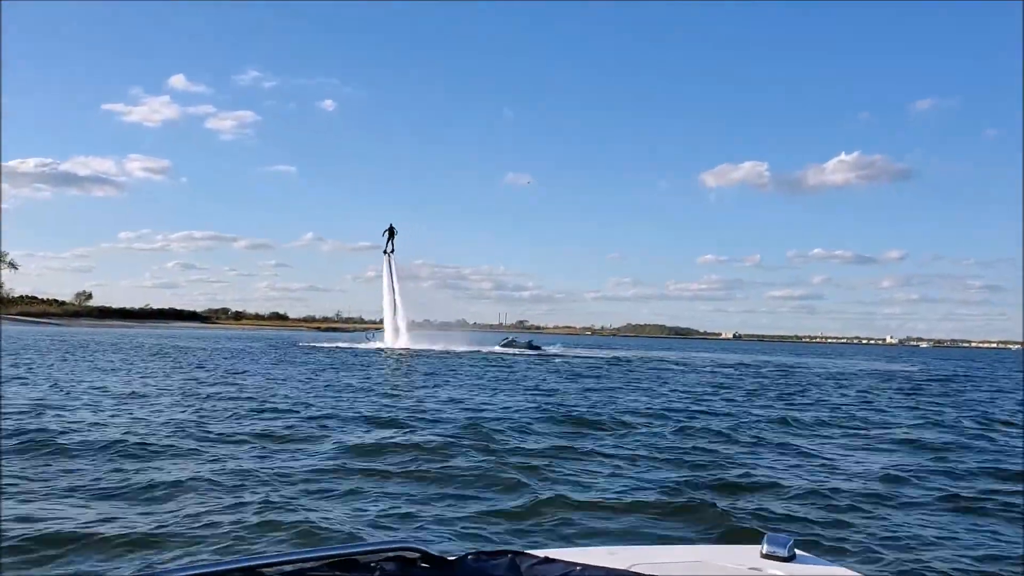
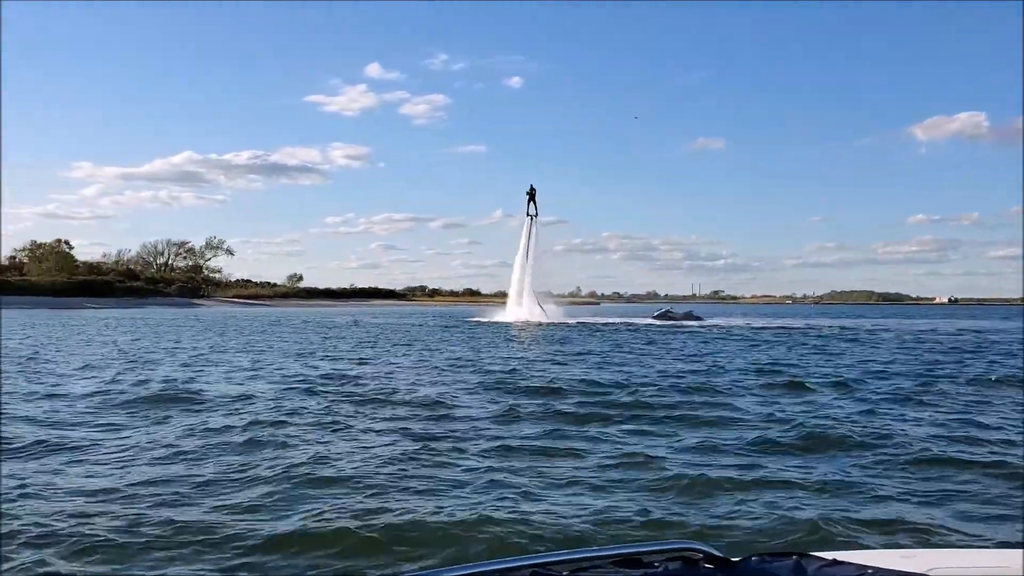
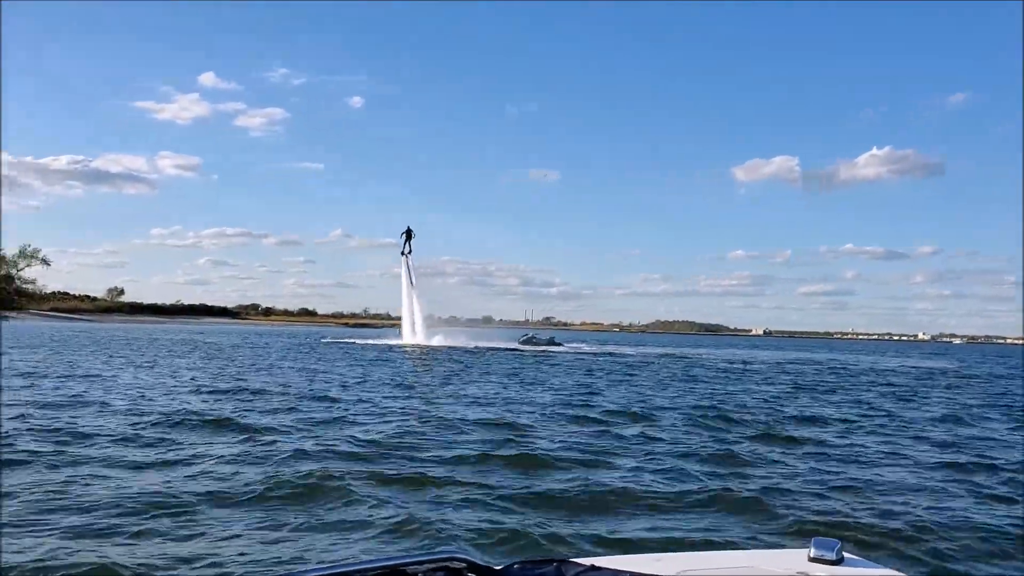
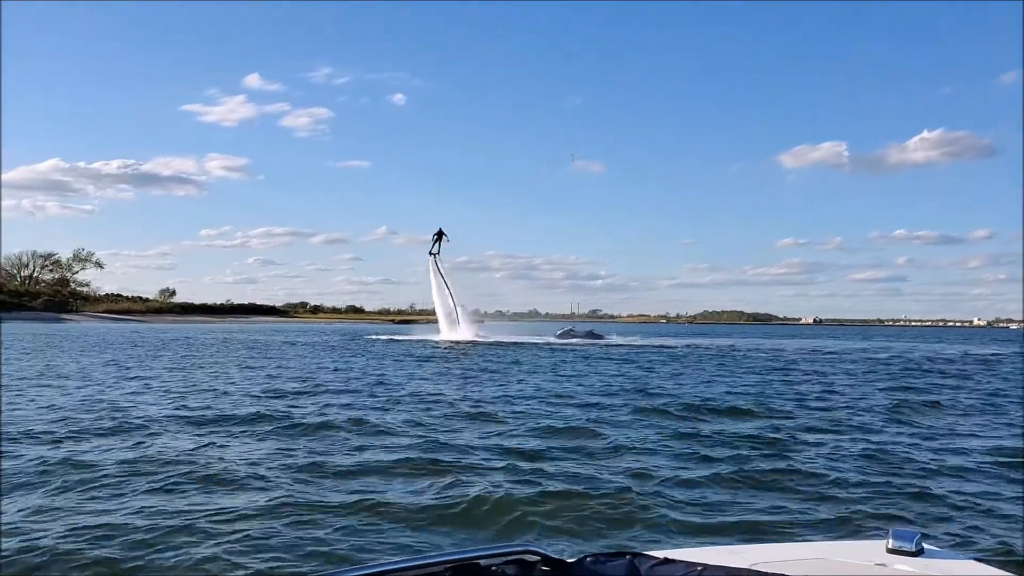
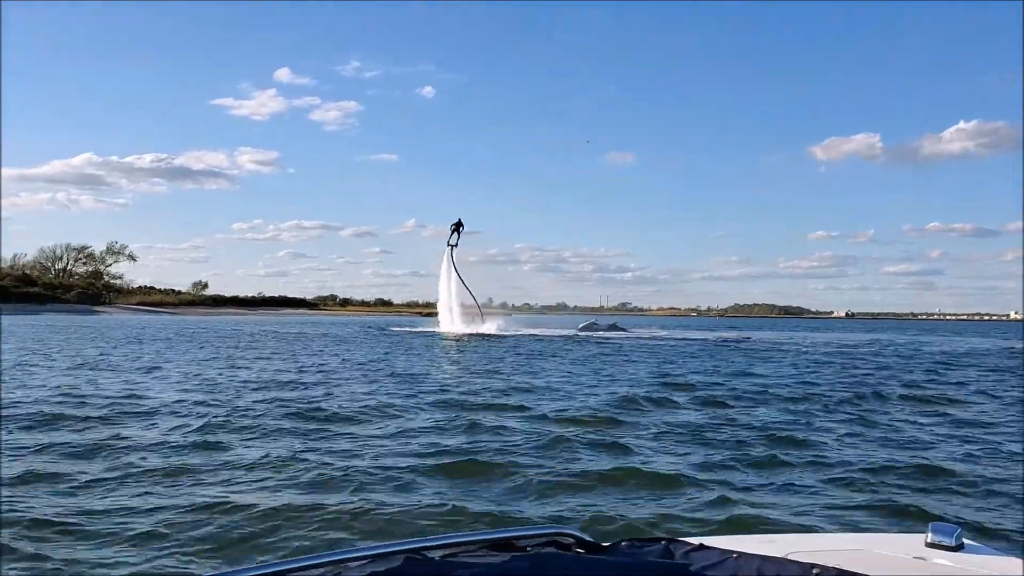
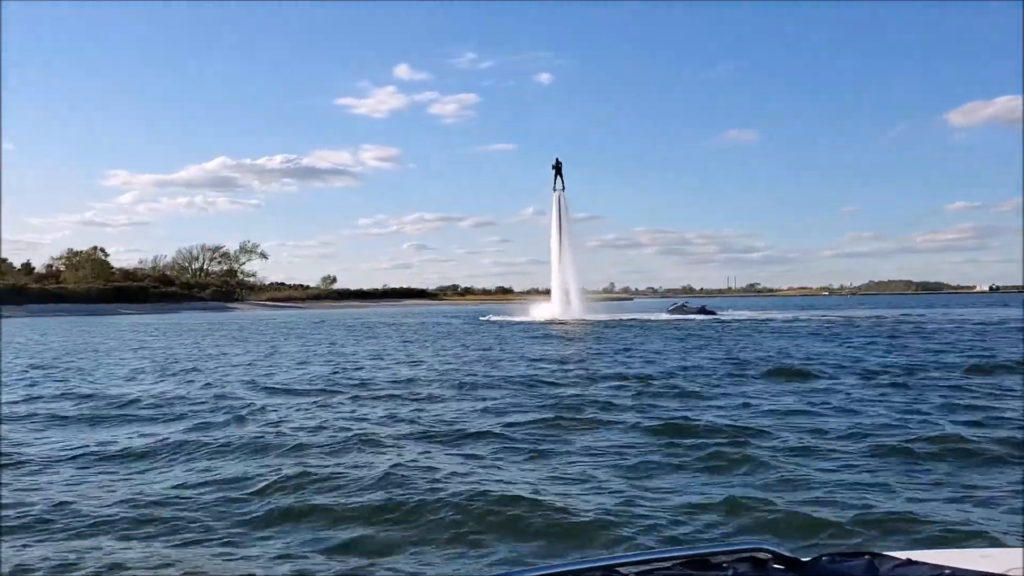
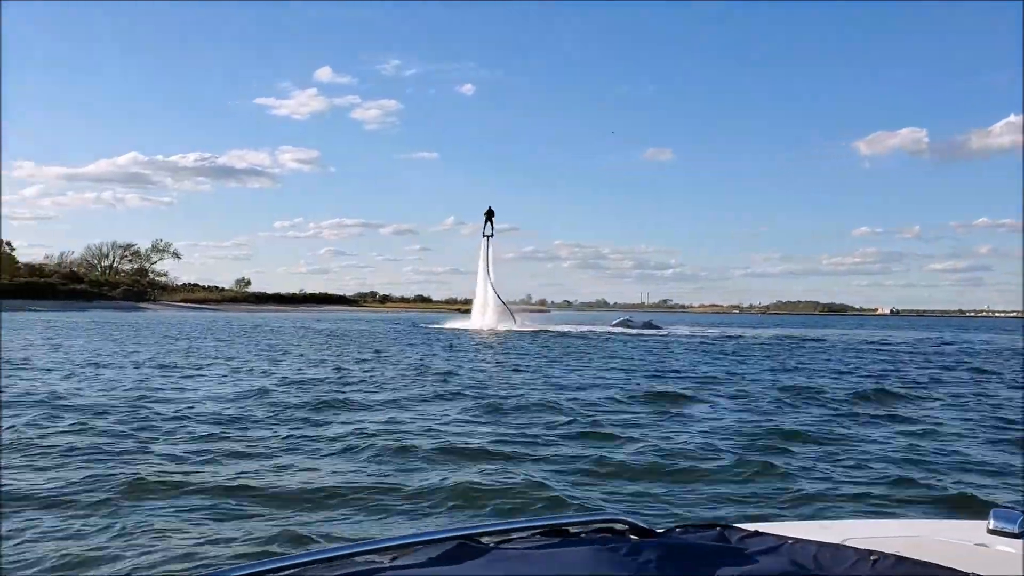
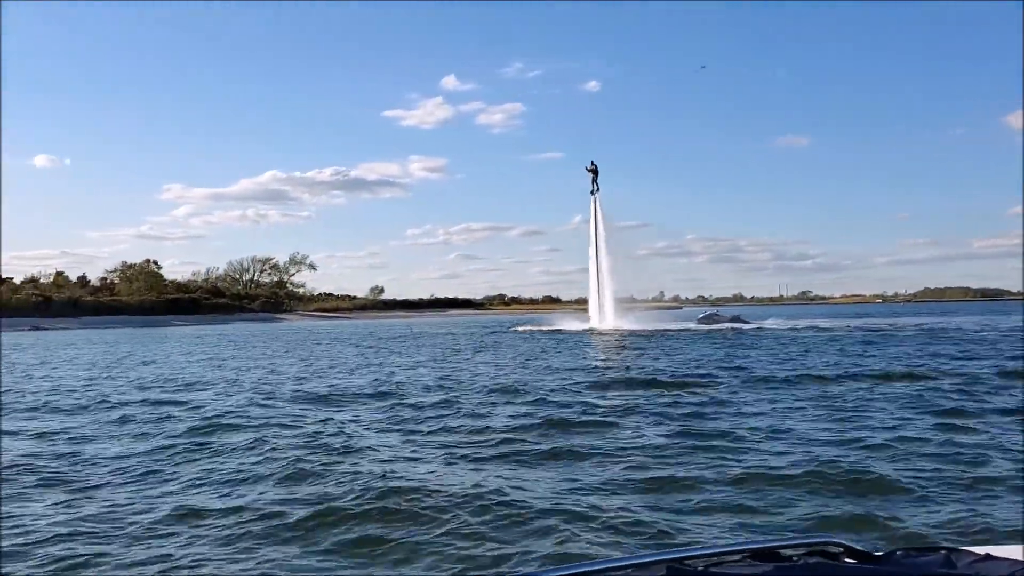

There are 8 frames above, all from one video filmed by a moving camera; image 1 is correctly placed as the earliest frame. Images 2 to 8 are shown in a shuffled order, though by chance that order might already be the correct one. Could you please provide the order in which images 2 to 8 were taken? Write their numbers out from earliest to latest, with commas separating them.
3, 4, 5, 7, 2, 6, 8
